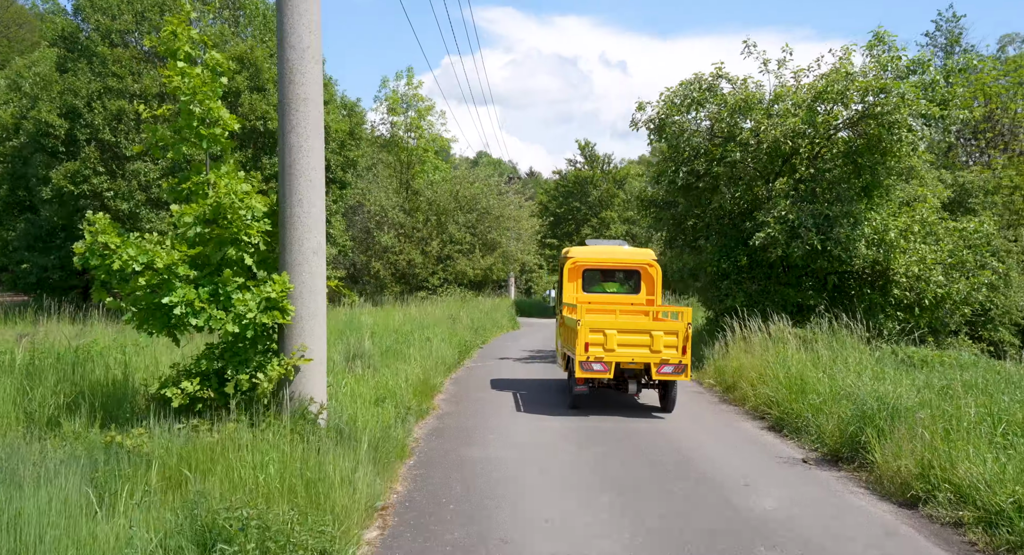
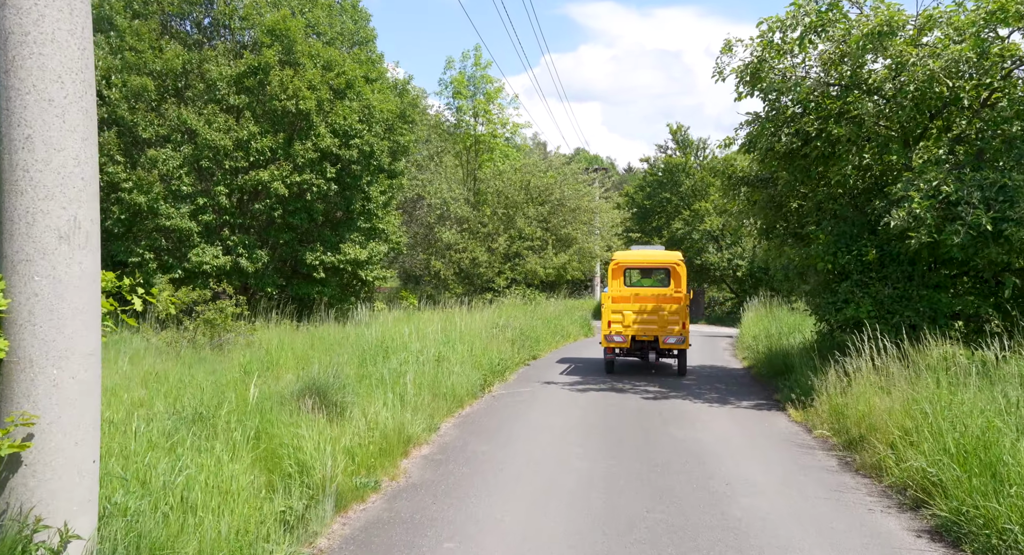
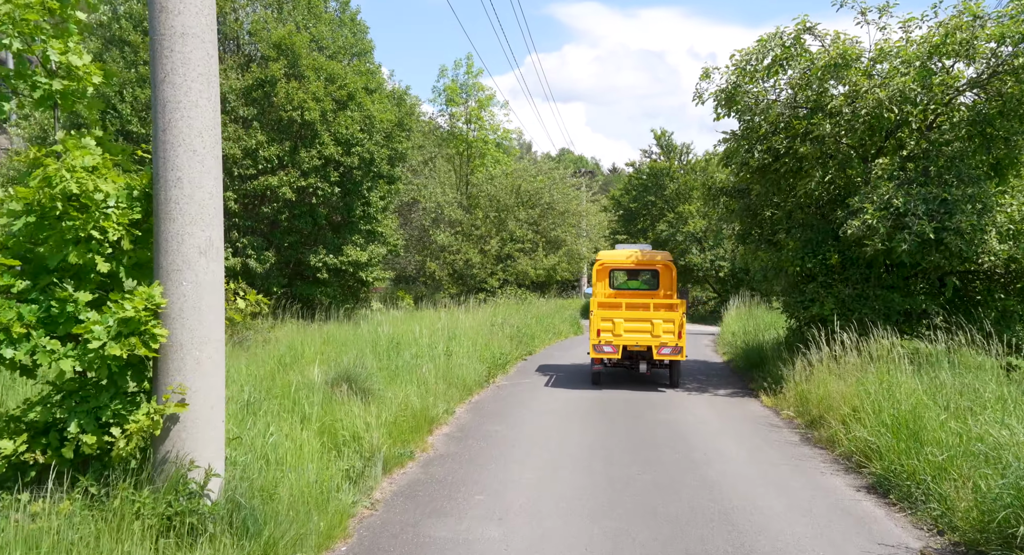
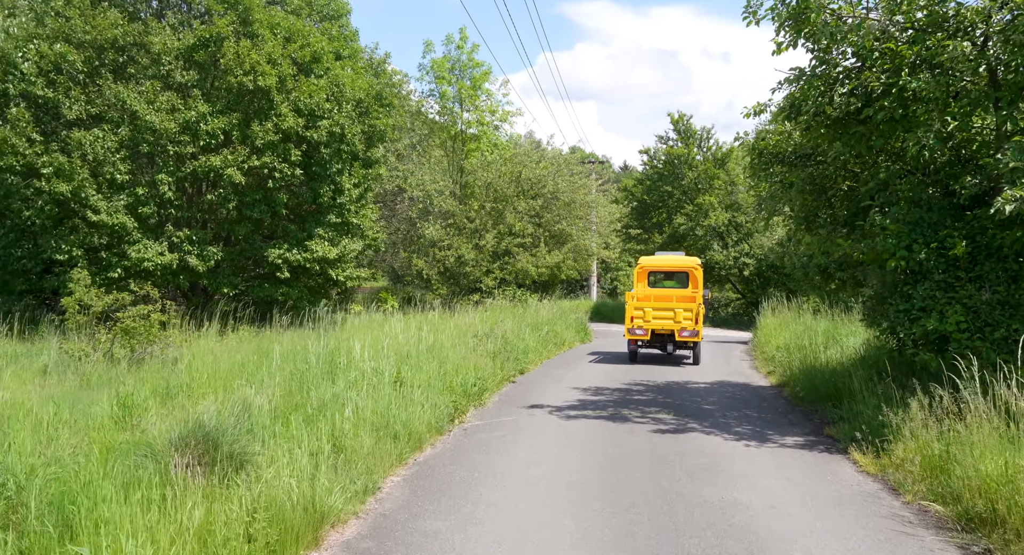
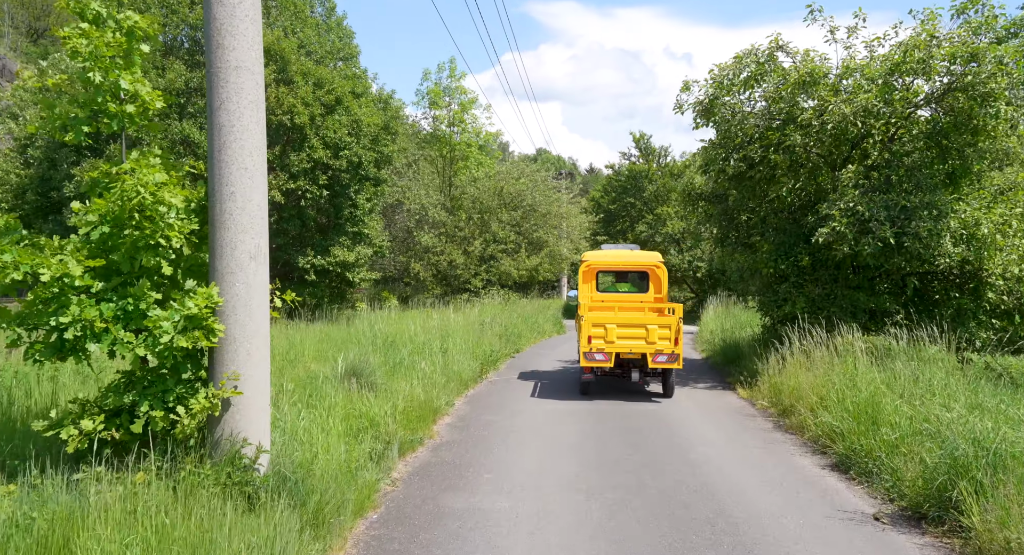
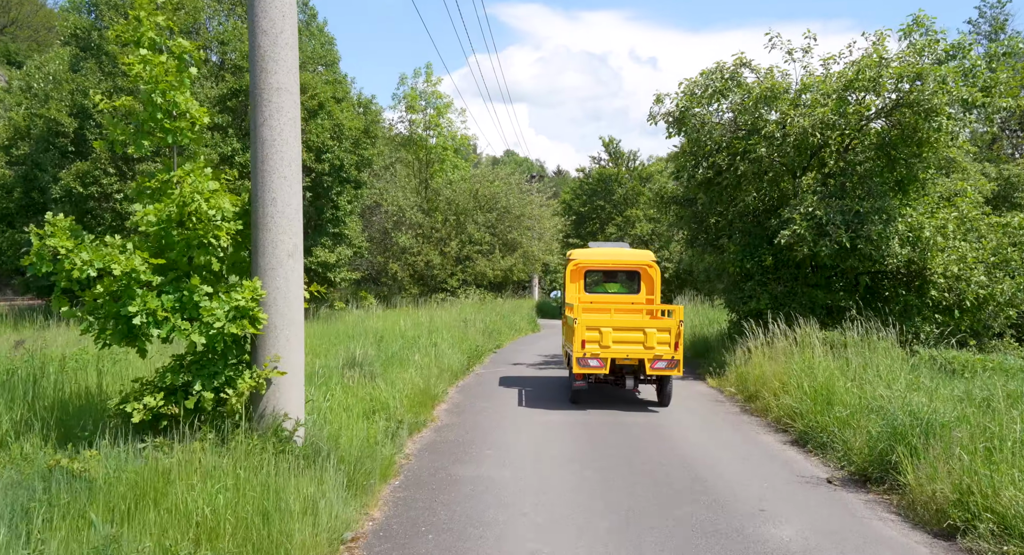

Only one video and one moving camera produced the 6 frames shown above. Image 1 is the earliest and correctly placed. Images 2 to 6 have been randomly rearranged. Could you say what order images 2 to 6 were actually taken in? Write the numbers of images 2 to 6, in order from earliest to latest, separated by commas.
6, 5, 3, 2, 4
